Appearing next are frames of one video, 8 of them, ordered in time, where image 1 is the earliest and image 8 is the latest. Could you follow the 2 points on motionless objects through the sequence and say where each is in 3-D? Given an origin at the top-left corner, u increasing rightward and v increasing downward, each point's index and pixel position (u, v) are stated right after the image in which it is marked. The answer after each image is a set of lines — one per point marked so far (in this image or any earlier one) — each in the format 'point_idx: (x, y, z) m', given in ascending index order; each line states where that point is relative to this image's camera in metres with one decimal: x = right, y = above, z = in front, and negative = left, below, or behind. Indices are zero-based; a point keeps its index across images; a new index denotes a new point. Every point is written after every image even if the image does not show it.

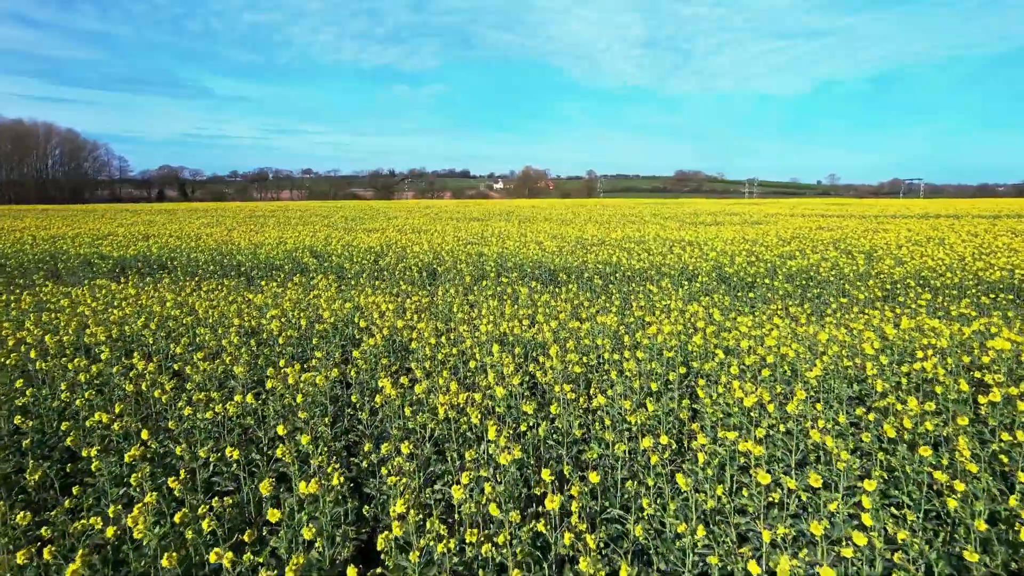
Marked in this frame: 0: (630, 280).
0: (+2.0, 0.0, +11.8) m
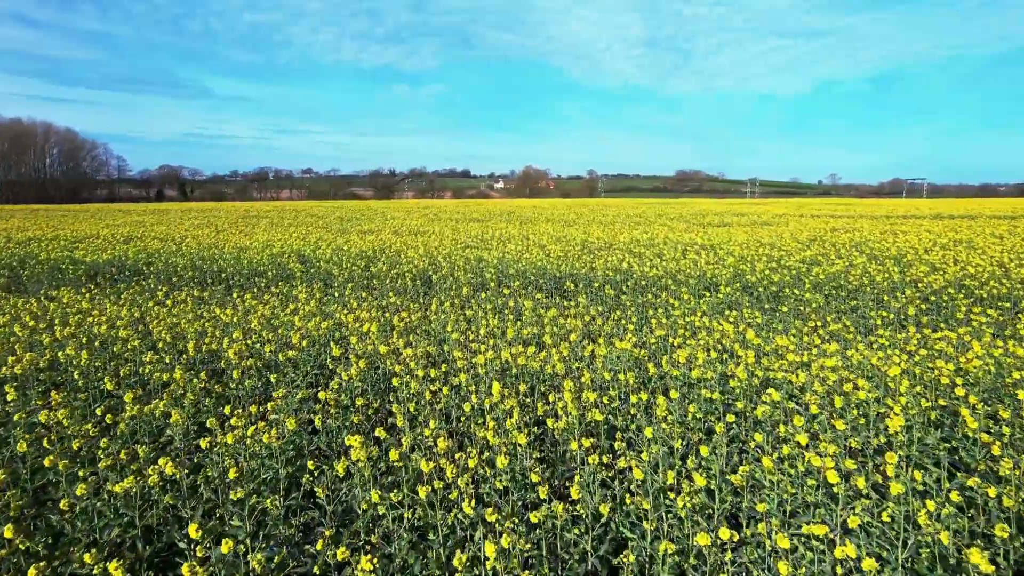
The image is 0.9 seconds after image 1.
0: (+2.0, -0.1, +10.8) m
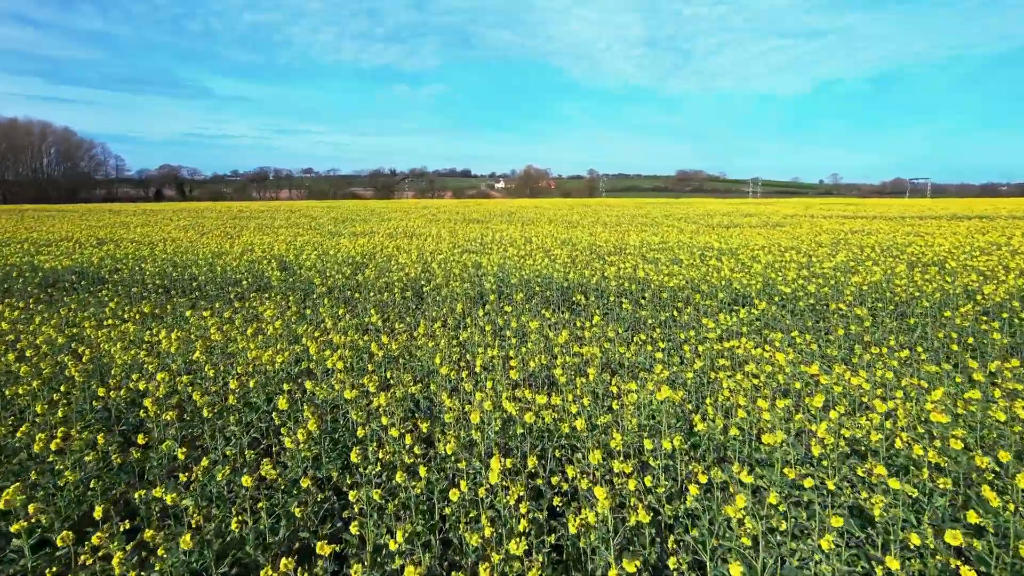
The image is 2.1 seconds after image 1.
0: (+2.1, -0.3, +9.5) m
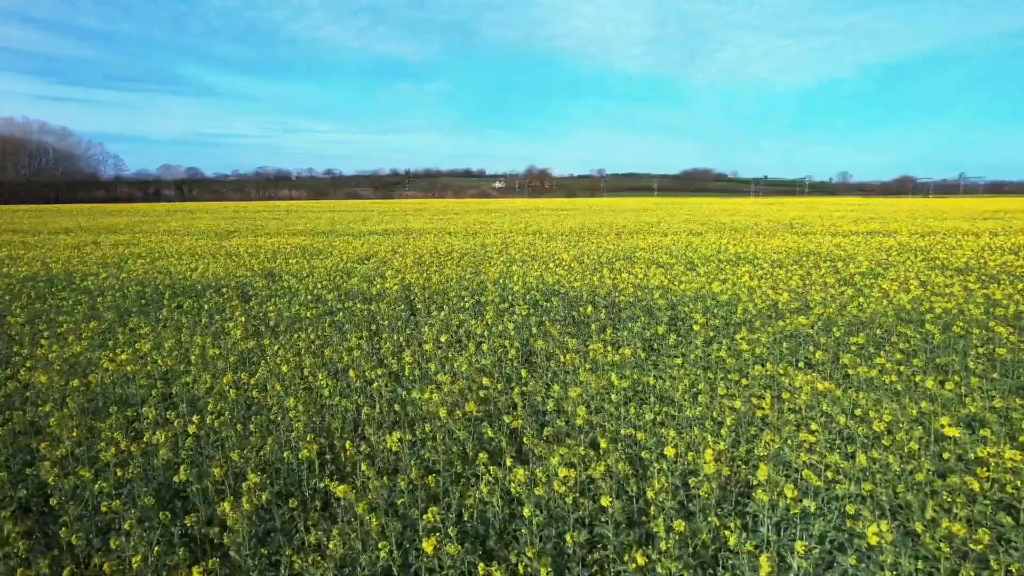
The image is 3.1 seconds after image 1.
0: (+2.1, -0.4, +8.6) m
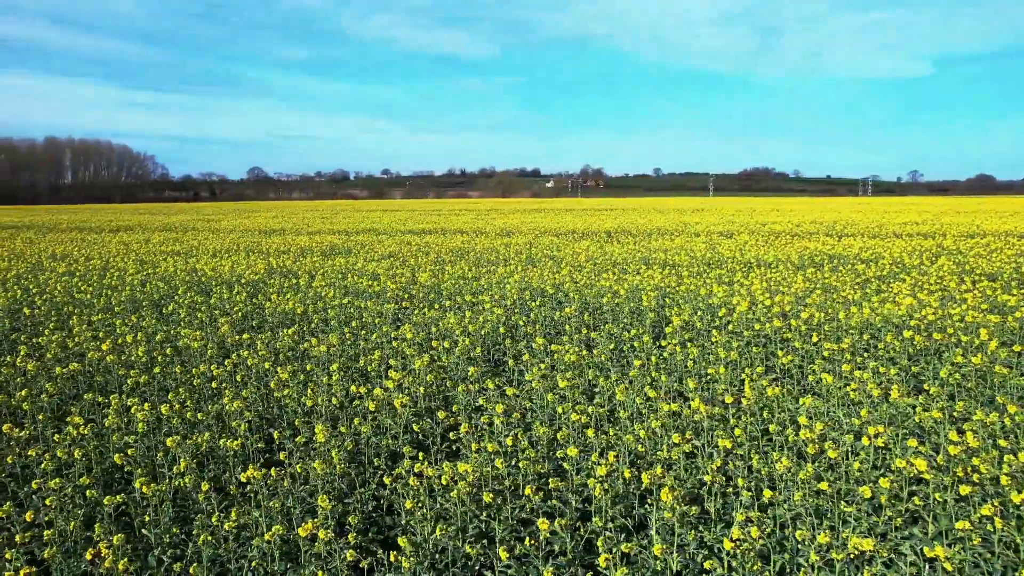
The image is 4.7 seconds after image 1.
0: (+1.8, -0.5, +8.6) m
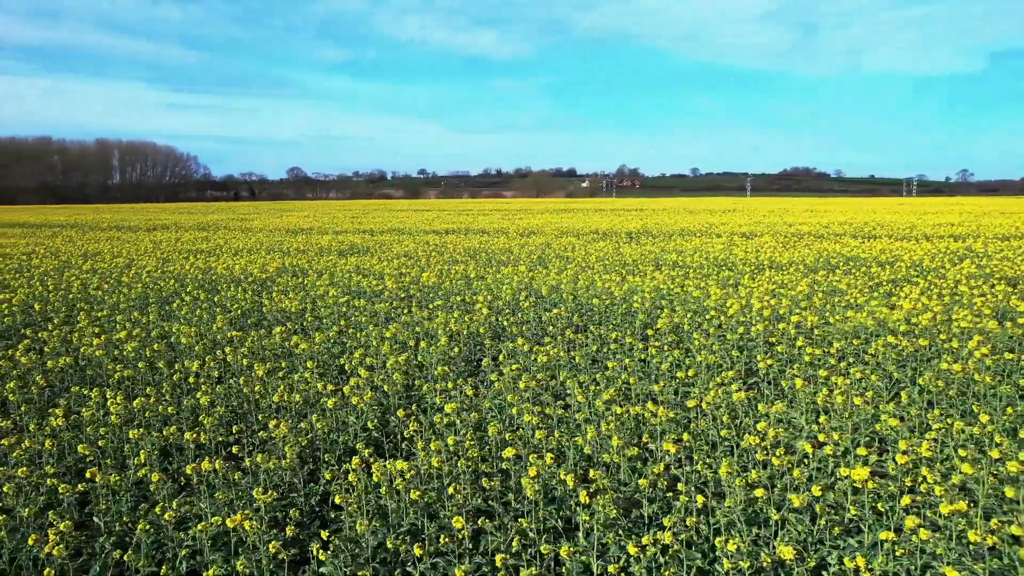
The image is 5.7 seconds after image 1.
0: (+1.6, -0.5, +8.5) m
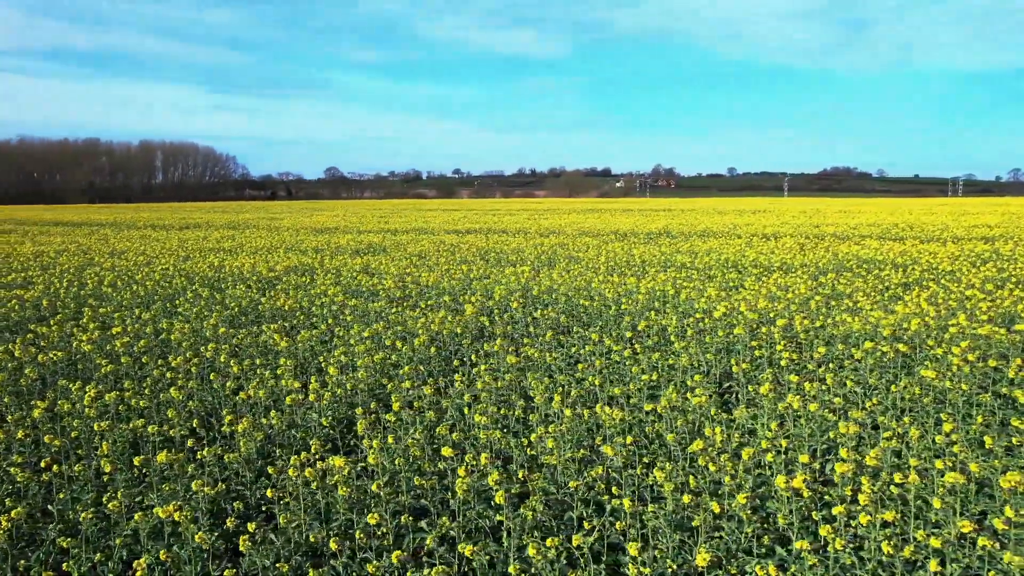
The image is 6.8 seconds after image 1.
0: (+1.5, -0.5, +8.5) m
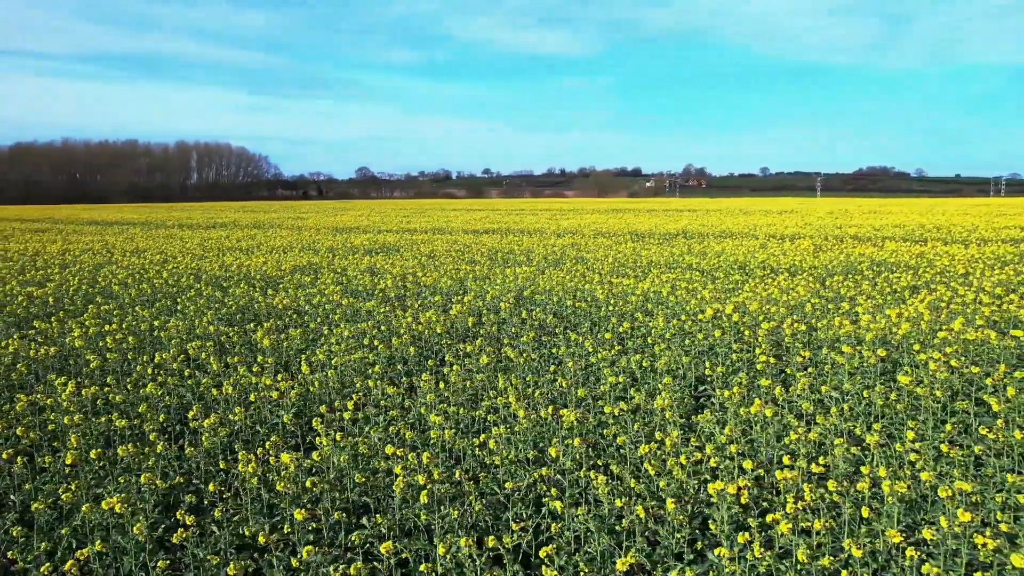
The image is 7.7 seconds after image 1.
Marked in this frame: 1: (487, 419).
0: (+1.3, -0.5, +8.4) m
1: (-0.2, -1.1, +5.6) m
